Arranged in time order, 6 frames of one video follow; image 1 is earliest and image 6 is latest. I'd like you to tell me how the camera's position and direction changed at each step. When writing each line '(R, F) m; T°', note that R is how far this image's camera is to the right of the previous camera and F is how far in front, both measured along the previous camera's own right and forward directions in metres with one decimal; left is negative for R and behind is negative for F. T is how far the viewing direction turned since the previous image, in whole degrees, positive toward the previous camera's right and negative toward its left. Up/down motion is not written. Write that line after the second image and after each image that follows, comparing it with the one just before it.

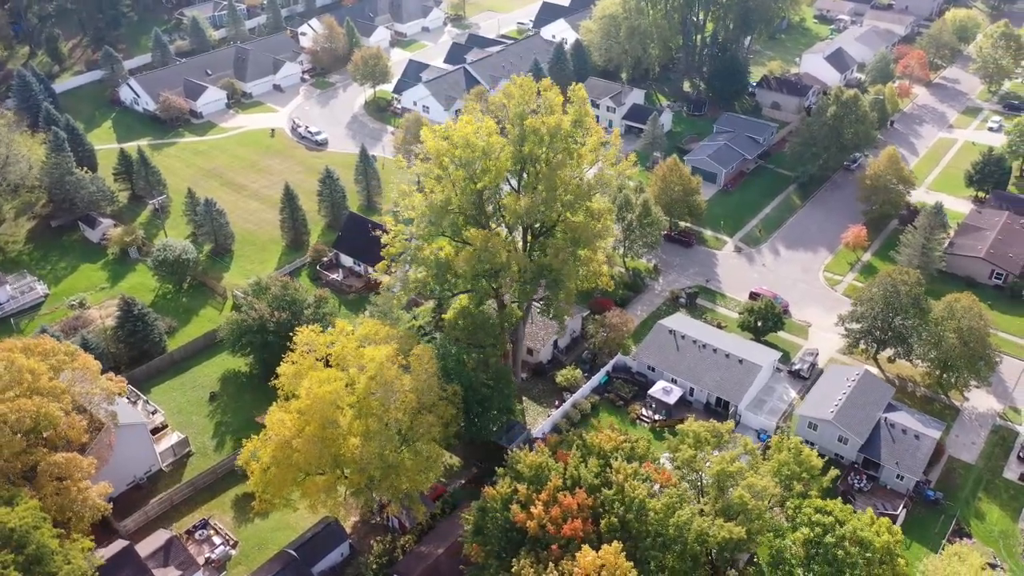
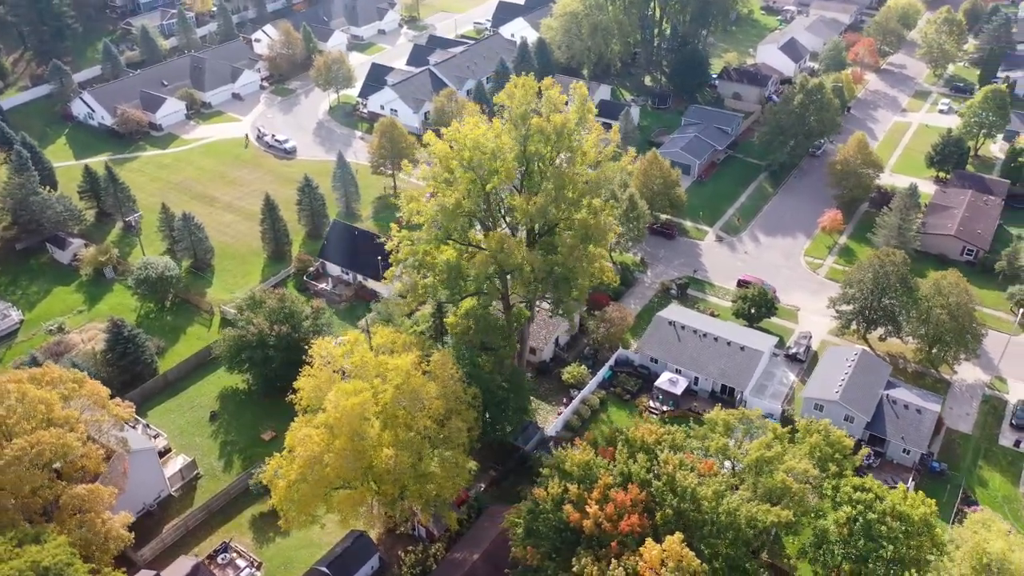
(-3.6, +0.2) m; +4°
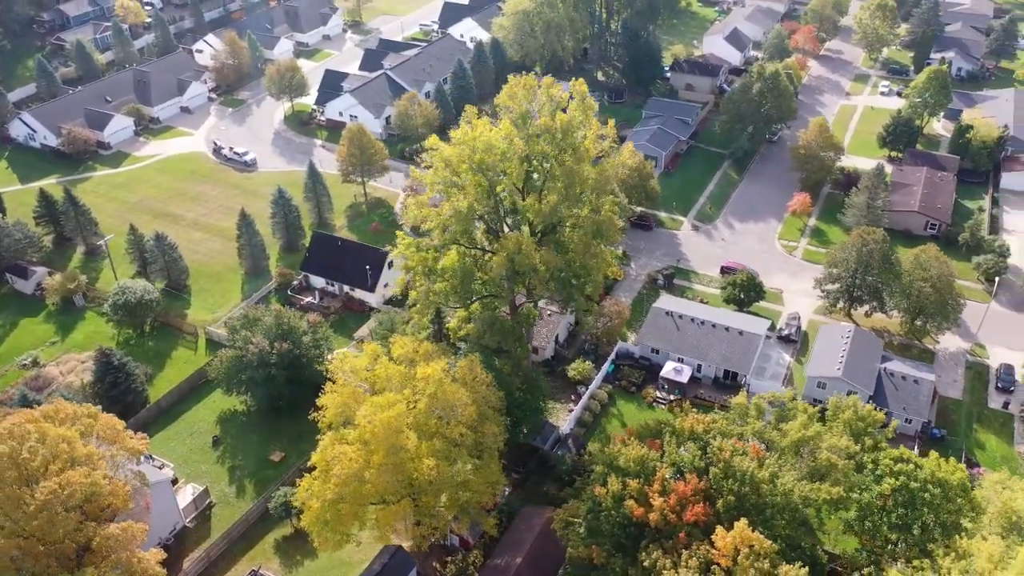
(-4.3, +0.4) m; +5°
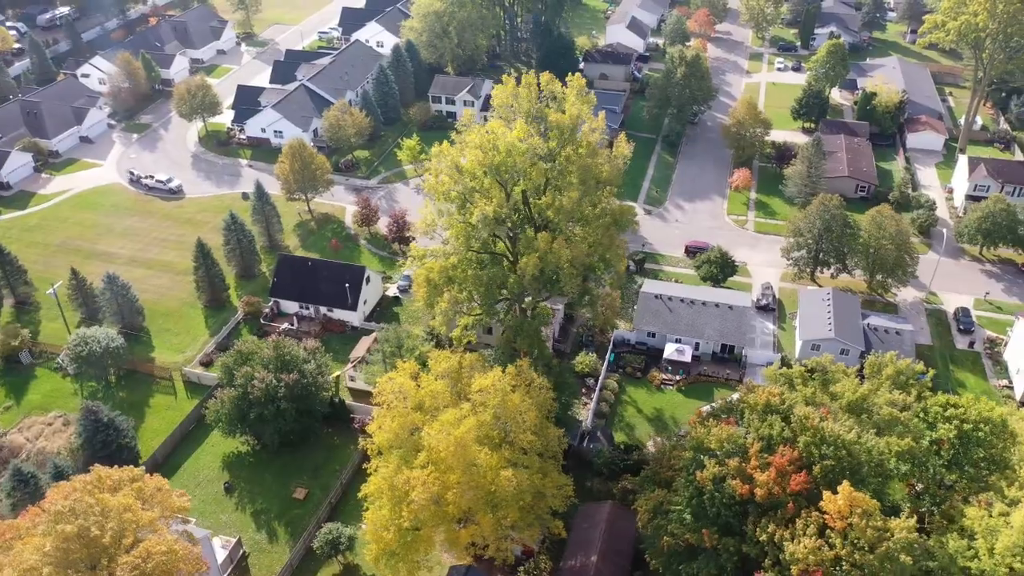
(-7.7, +1.1) m; +9°
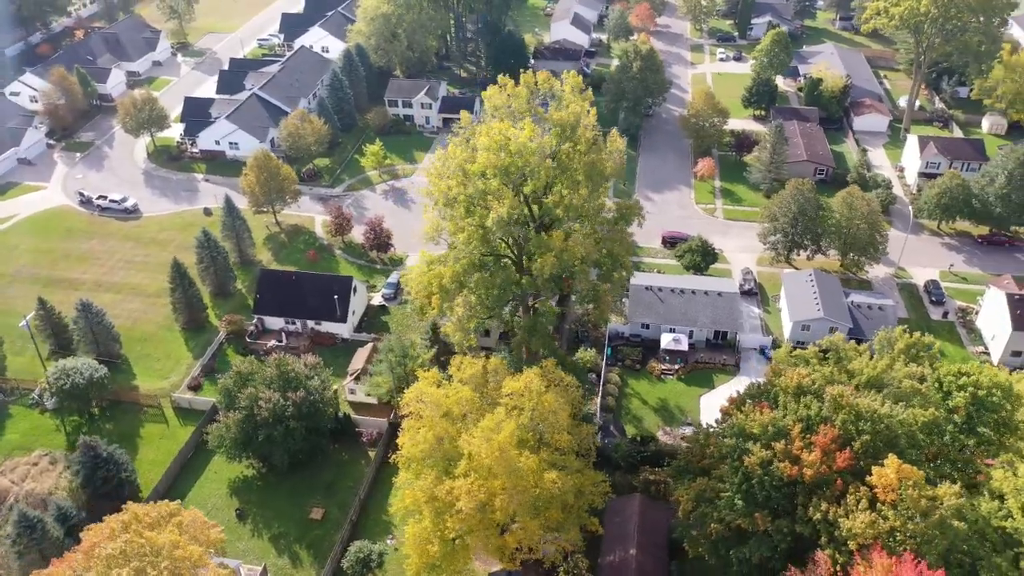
(-4.3, +0.4) m; +5°
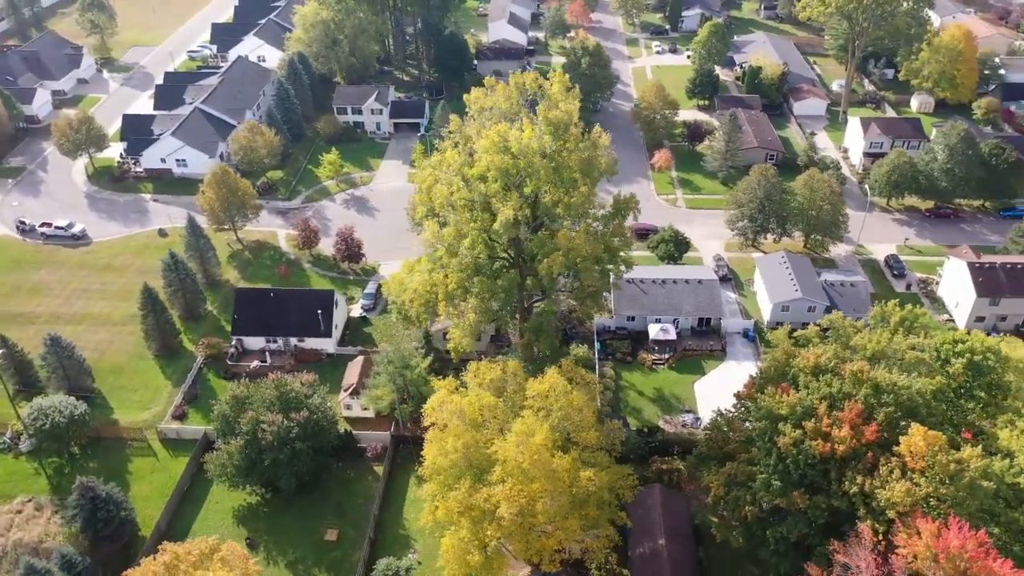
(-4.1, +0.4) m; +6°
